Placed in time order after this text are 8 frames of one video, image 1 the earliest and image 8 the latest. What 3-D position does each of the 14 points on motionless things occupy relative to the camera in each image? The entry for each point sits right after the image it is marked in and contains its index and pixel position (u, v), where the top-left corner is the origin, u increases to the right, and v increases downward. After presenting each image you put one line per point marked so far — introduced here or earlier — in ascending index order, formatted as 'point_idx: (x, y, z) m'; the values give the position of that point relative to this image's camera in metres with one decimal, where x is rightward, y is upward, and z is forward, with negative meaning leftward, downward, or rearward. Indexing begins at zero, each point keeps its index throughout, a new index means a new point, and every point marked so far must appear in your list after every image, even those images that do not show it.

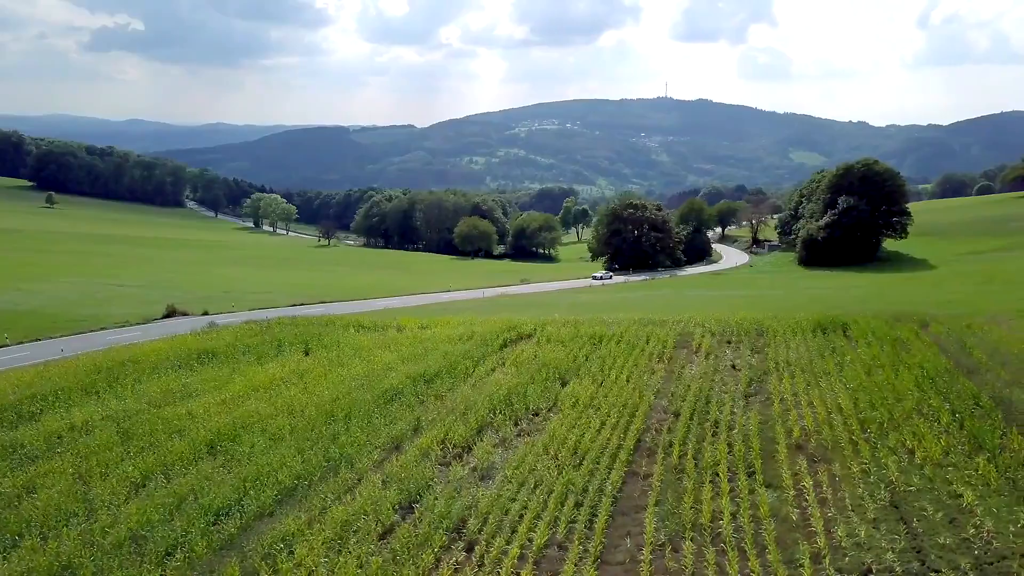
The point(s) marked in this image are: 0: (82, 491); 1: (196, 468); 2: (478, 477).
0: (-9.9, -4.7, +18.9) m
1: (-7.7, -4.4, +19.8) m
2: (-0.7, -4.4, +18.9) m
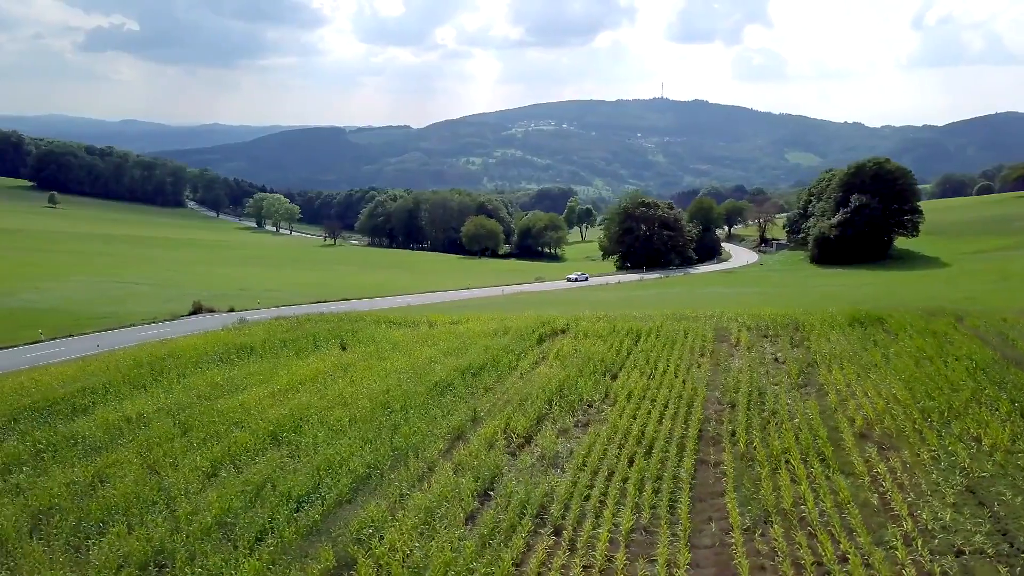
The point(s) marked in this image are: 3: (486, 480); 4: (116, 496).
0: (-8.3, -4.5, +19.0) m
1: (-6.0, -4.2, +20.0) m
2: (+0.9, -4.2, +19.1) m
3: (-0.6, -4.3, +18.3) m
4: (-8.7, -4.6, +18.0) m
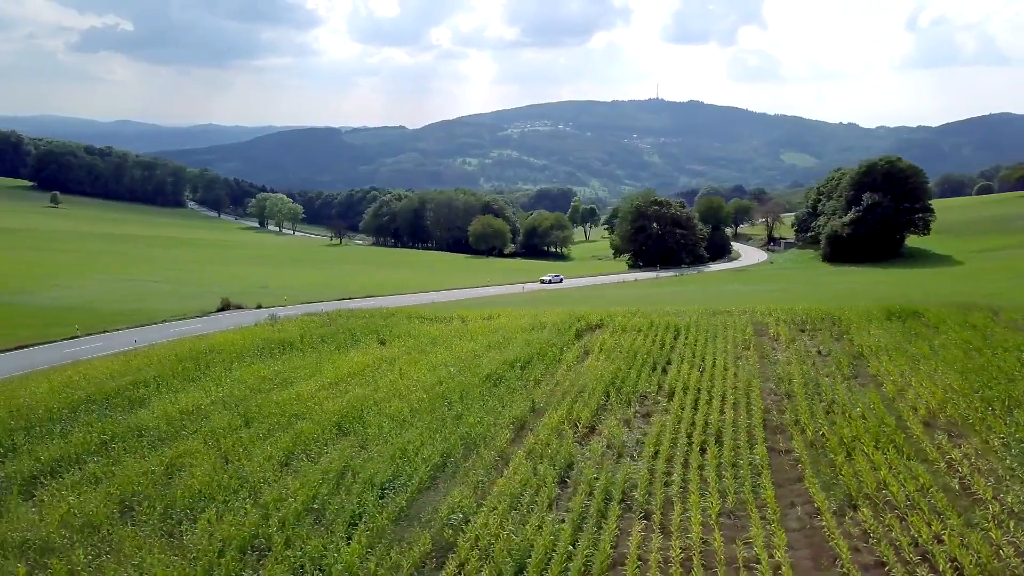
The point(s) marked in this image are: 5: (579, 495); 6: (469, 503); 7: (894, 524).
0: (-6.6, -4.3, +19.2) m
1: (-4.4, -4.0, +20.2) m
2: (+2.6, -3.9, +19.3) m
3: (+1.1, -4.1, +18.5) m
4: (-7.0, -4.4, +18.2) m
5: (+1.4, -4.3, +16.8) m
6: (-0.8, -4.4, +16.5) m
7: (+6.8, -4.2, +14.5) m
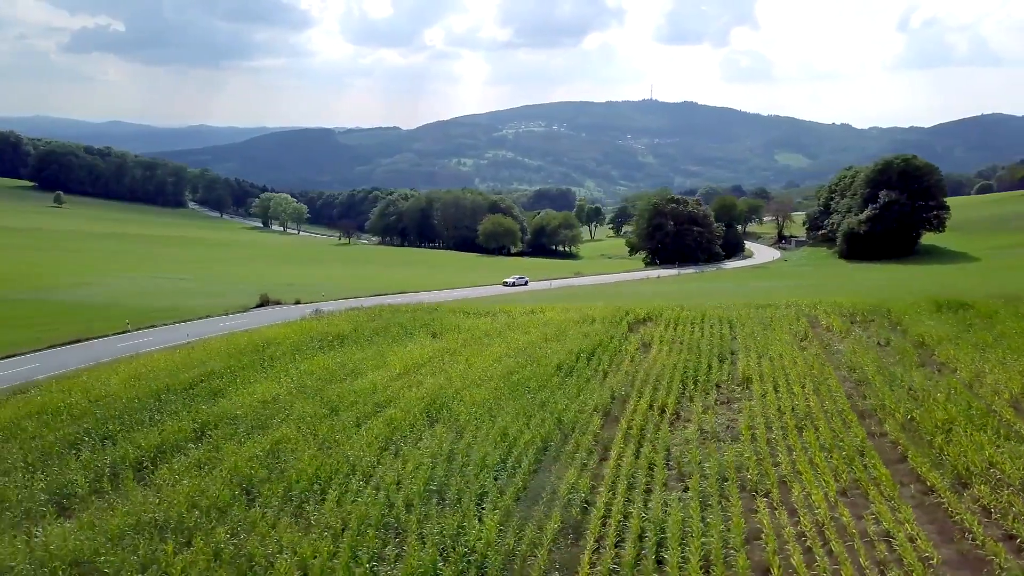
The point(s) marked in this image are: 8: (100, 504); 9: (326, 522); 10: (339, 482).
0: (-4.2, -4.0, +19.5) m
1: (-2.0, -3.7, +20.5) m
2: (+4.9, -3.6, +19.7) m
3: (+3.5, -3.7, +18.9) m
4: (-4.6, -4.1, +18.5) m
5: (+3.8, -4.0, +17.2) m
6: (+1.5, -4.1, +16.9) m
7: (+9.2, -3.9, +14.9) m
8: (-8.7, -4.5, +17.1) m
9: (-3.6, -4.5, +15.6) m
10: (-3.8, -4.2, +17.7) m
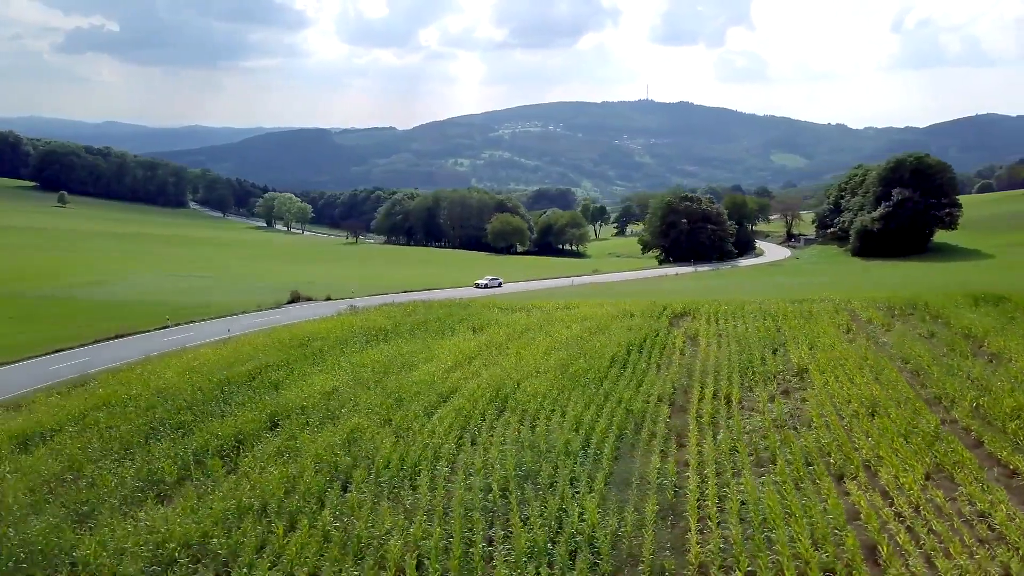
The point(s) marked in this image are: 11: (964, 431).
0: (-2.4, -3.7, +19.8) m
1: (-0.2, -3.4, +20.8) m
2: (+6.8, -3.4, +20.1) m
3: (+5.4, -3.5, +19.2) m
4: (-2.8, -3.9, +18.8) m
5: (+5.7, -3.7, +17.6) m
6: (+3.4, -3.8, +17.2) m
7: (+11.0, -3.6, +15.3) m
8: (-6.8, -4.3, +17.4) m
9: (-1.7, -4.3, +15.9) m
10: (-1.9, -4.0, +18.0) m
11: (+10.4, -3.3, +18.8) m
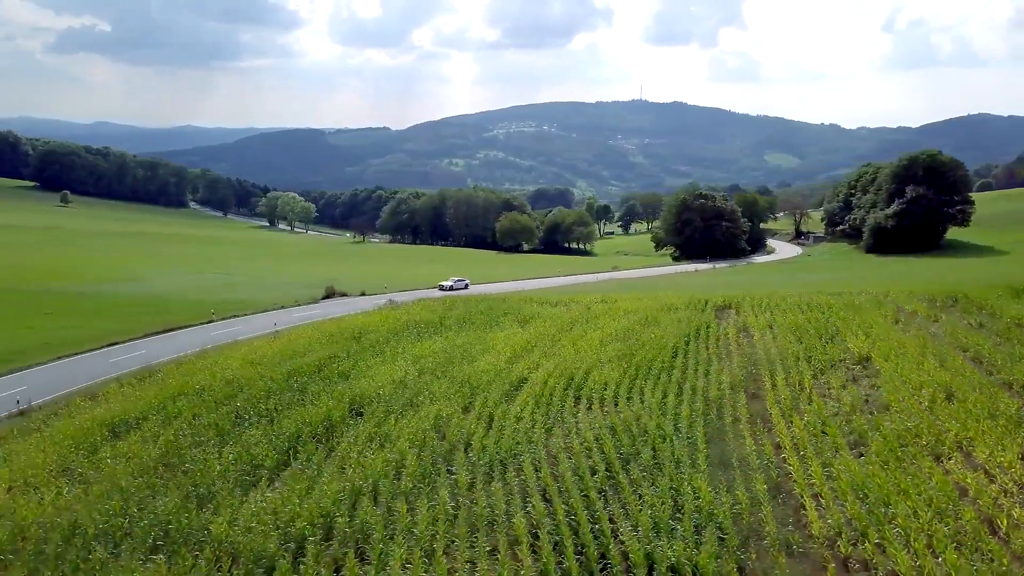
0: (-0.2, -3.5, +20.2) m
1: (+2.0, -3.1, +21.2) m
2: (+8.9, -3.1, +20.5) m
3: (+7.5, -3.2, +19.7) m
4: (-0.6, -3.6, +19.2) m
5: (+7.8, -3.4, +18.0) m
6: (+5.6, -3.5, +17.7) m
7: (+13.2, -3.3, +15.8) m
8: (-4.7, -4.0, +17.7) m
9: (+0.5, -4.0, +16.3) m
10: (+0.3, -3.7, +18.4) m
11: (+12.6, -3.0, +19.3) m
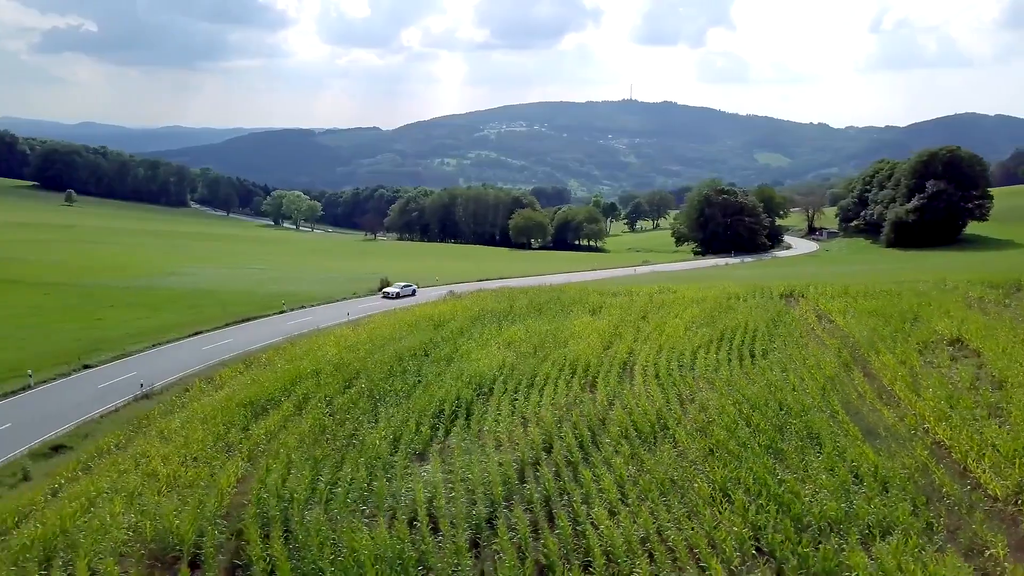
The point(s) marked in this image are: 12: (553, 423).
0: (+3.2, -3.0, +20.9) m
1: (+5.4, -2.6, +21.9) m
2: (+12.3, -2.6, +21.3) m
3: (+10.9, -2.7, +20.4) m
4: (+2.8, -3.1, +19.8) m
5: (+11.3, -2.9, +18.8) m
6: (+9.0, -3.0, +18.4) m
7: (+16.7, -2.8, +16.6) m
8: (-1.2, -3.5, +18.3) m
9: (+4.0, -3.5, +17.0) m
10: (+3.7, -3.2, +19.1) m
11: (+16.0, -2.4, +20.1) m
12: (+1.0, -3.2, +19.6) m
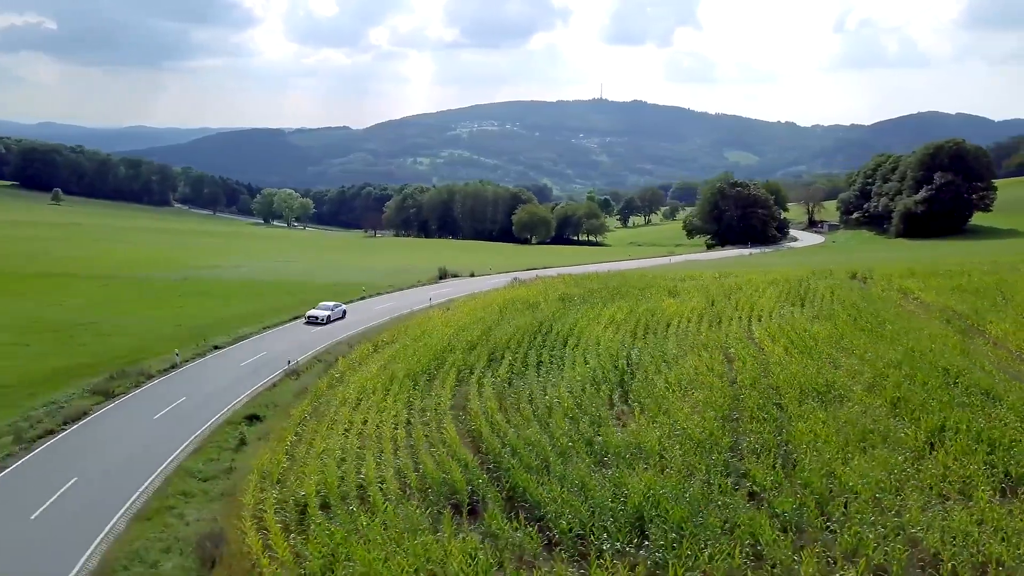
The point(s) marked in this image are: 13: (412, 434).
0: (+7.5, -2.2, +22.0) m
1: (+9.6, -1.9, +23.1) m
2: (+16.6, -1.7, +22.7) m
3: (+15.2, -1.8, +21.8) m
4: (+7.2, -2.3, +20.9) m
5: (+15.6, -2.1, +20.2) m
6: (+13.4, -2.2, +19.7) m
7: (+21.2, -1.9, +18.2) m
8: (+3.2, -2.8, +19.3) m
9: (+8.4, -2.7, +18.1) m
10: (+8.1, -2.4, +20.2) m
11: (+20.3, -1.6, +21.7) m
12: (+5.4, -2.5, +20.7) m
13: (-2.2, -3.2, +17.8) m
